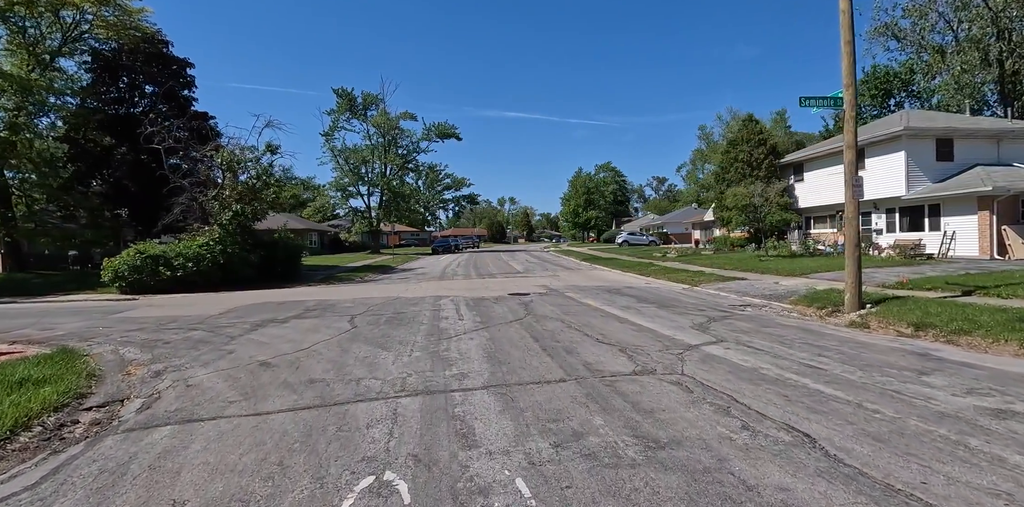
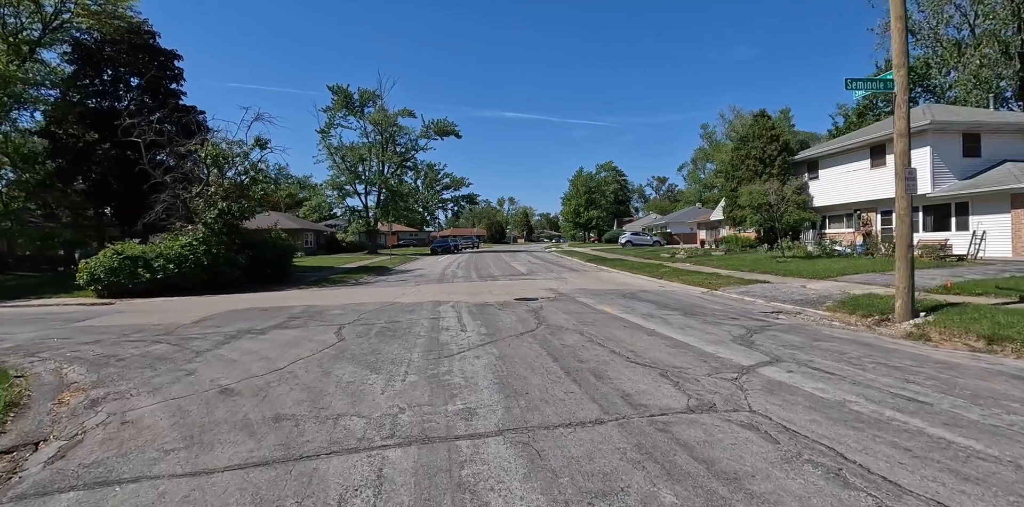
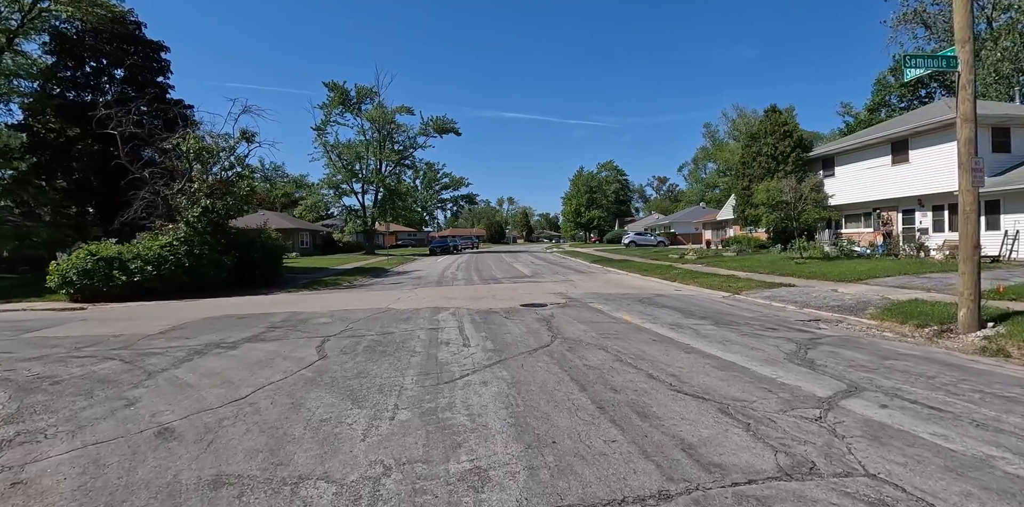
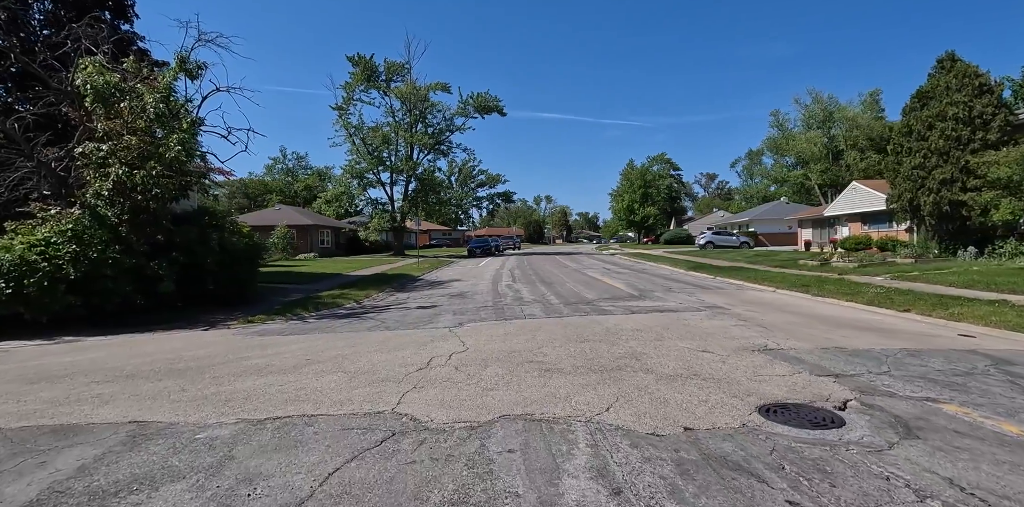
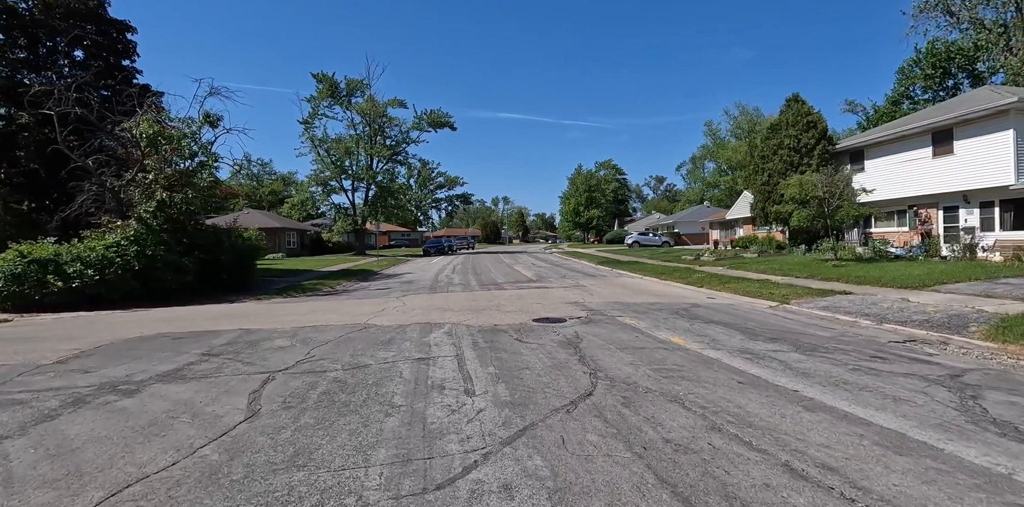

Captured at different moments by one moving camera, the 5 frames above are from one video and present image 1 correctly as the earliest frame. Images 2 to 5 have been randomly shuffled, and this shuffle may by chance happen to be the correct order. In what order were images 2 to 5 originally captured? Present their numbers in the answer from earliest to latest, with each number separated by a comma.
2, 3, 5, 4
